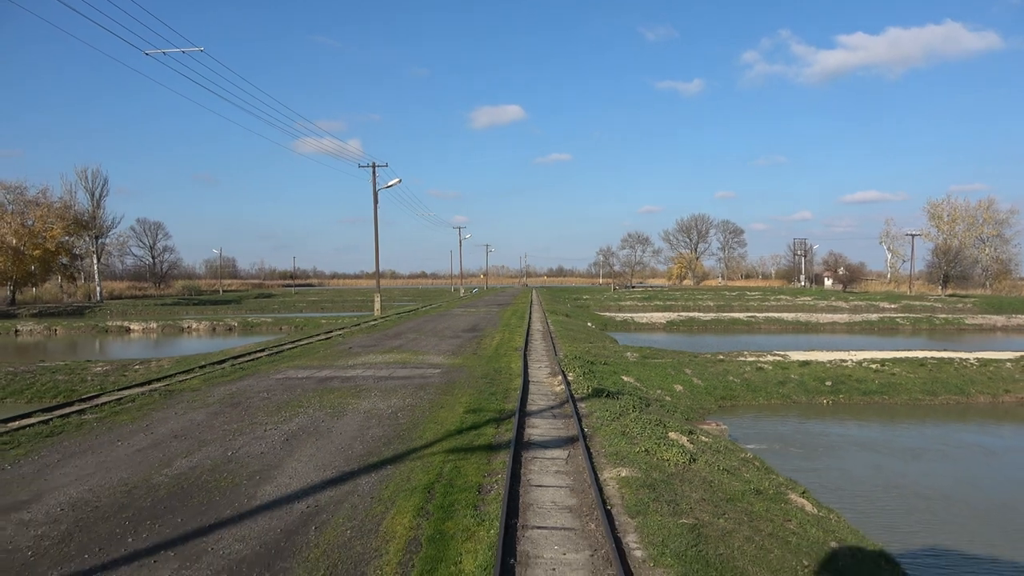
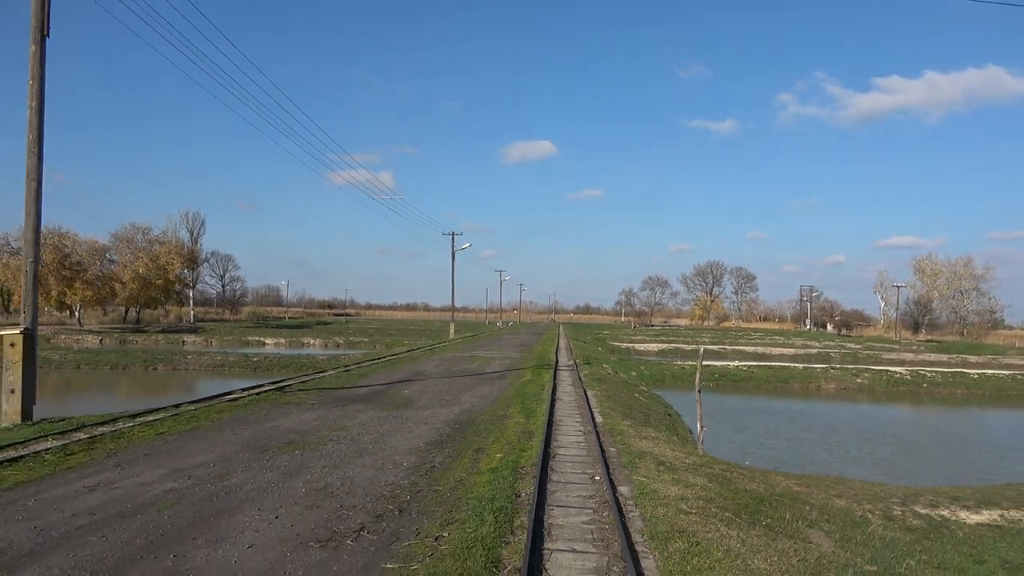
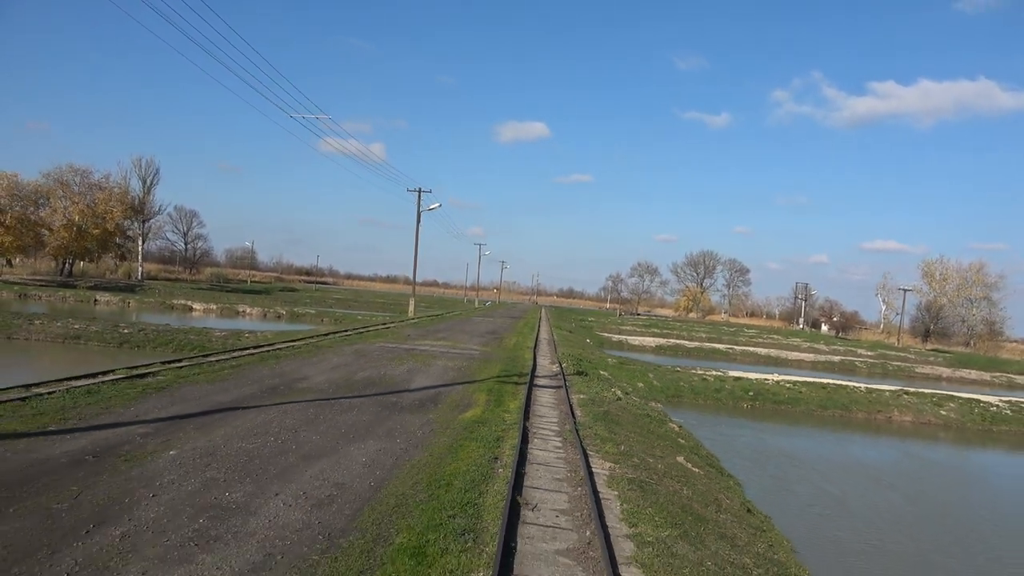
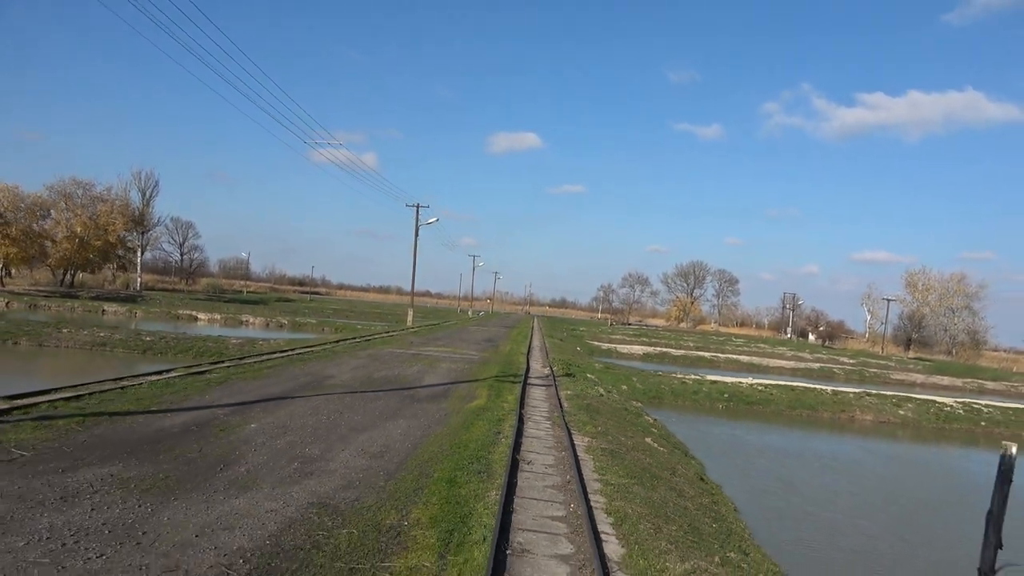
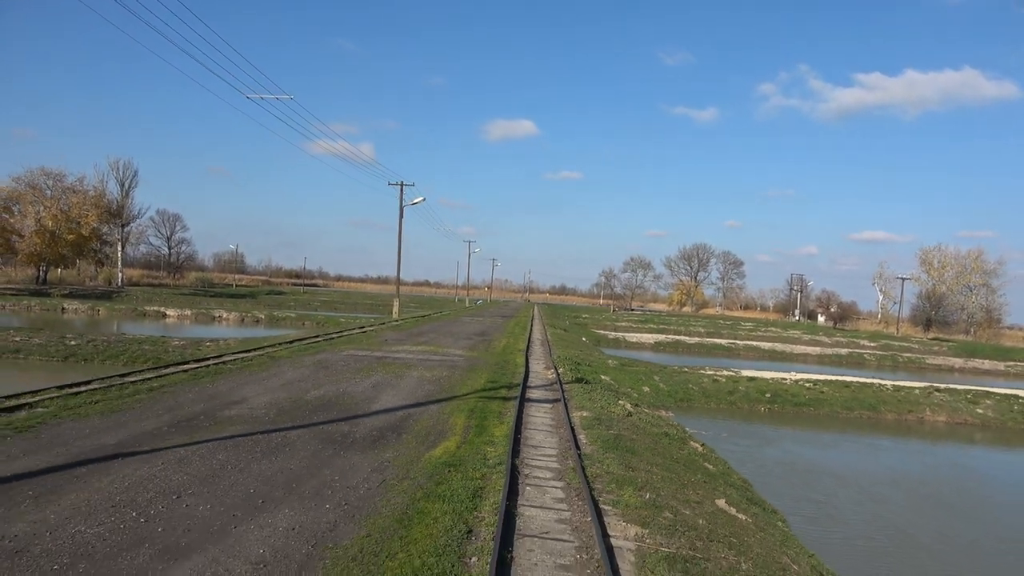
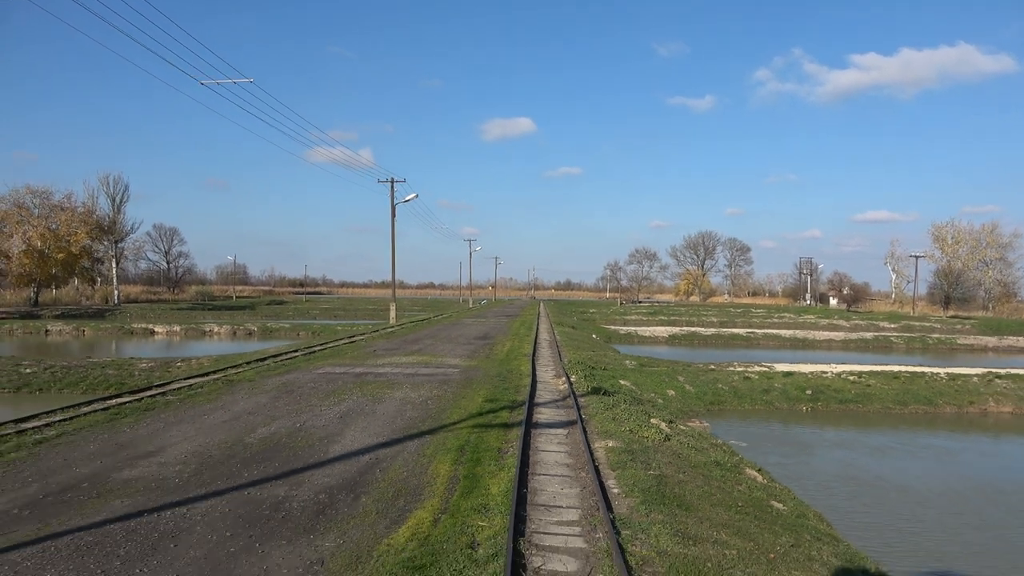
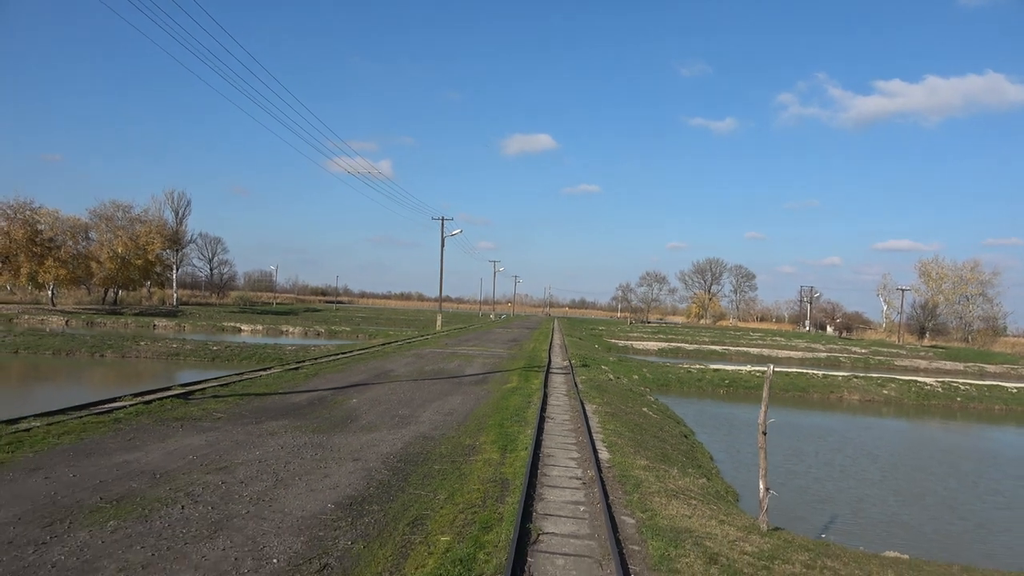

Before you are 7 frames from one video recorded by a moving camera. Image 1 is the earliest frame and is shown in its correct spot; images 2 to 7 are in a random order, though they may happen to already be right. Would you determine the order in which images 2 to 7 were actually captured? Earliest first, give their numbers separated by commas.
6, 5, 3, 4, 7, 2
